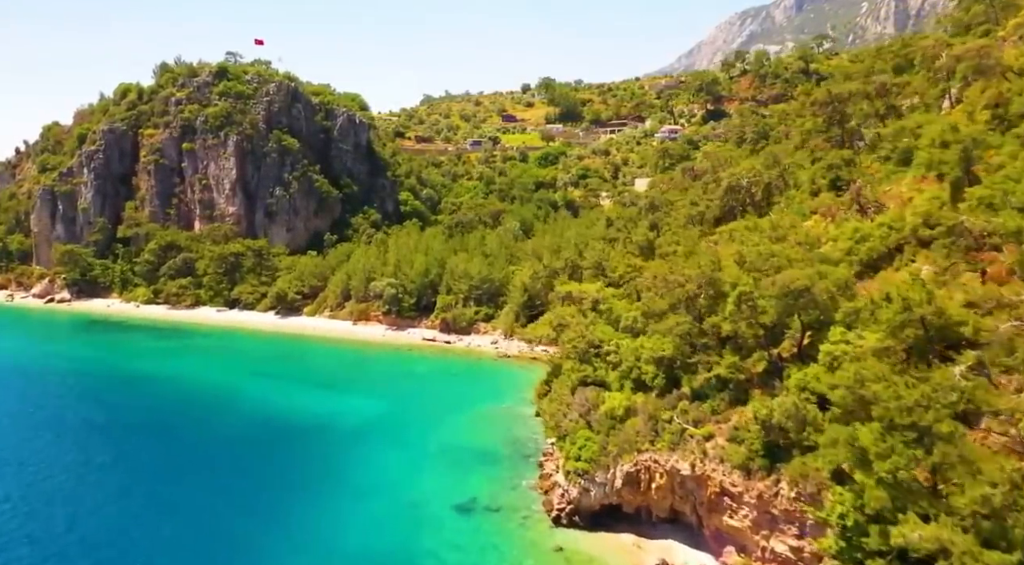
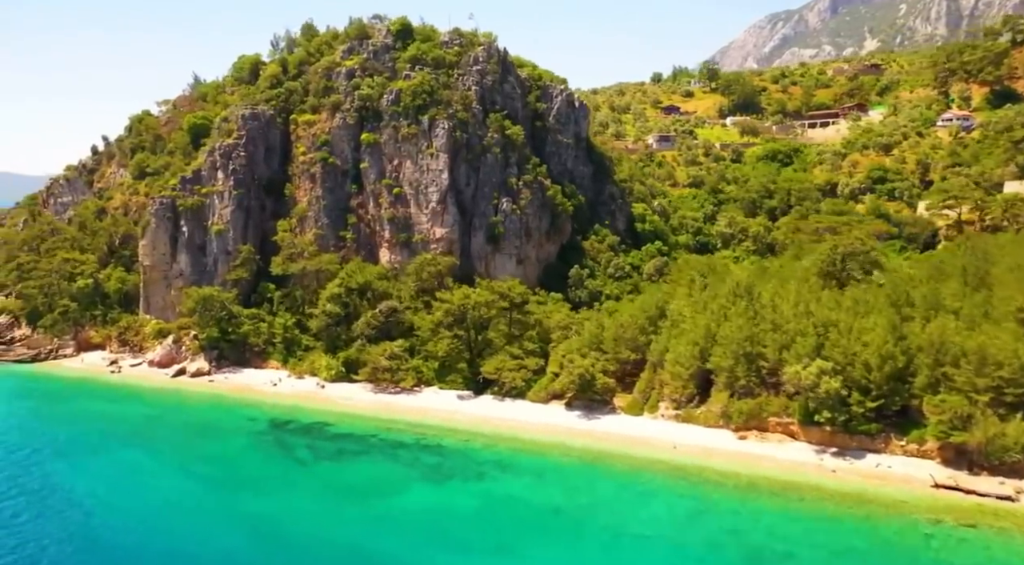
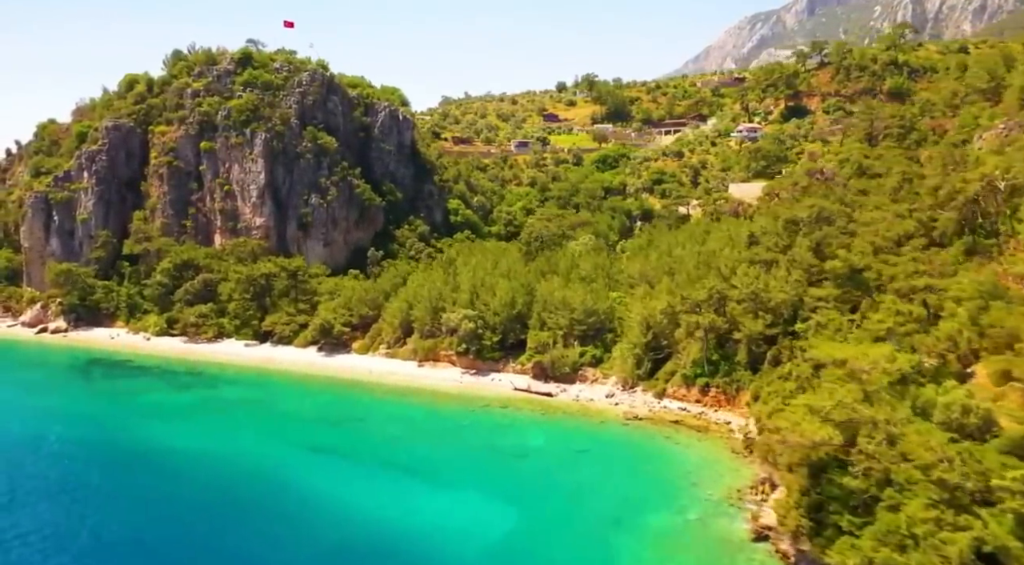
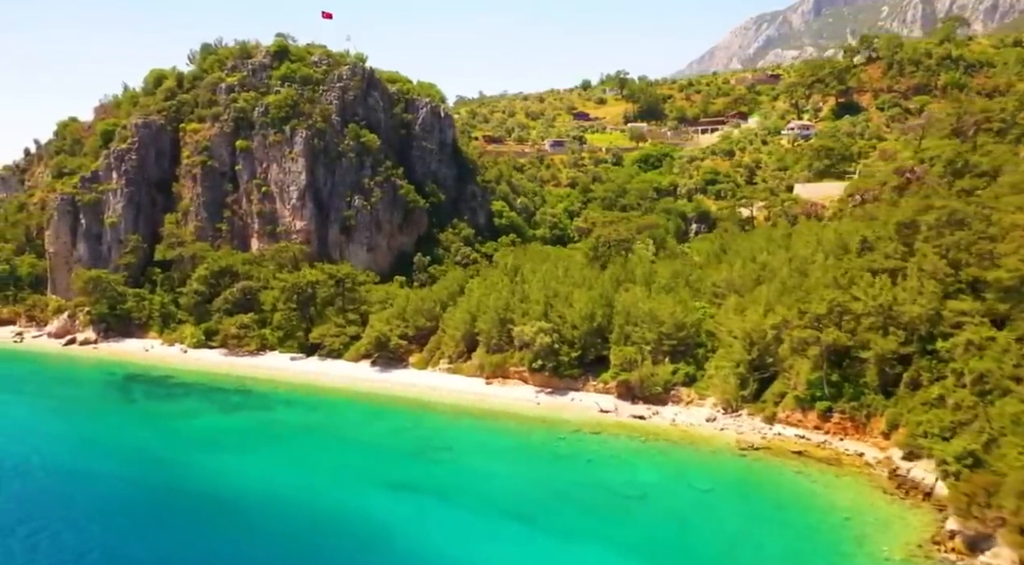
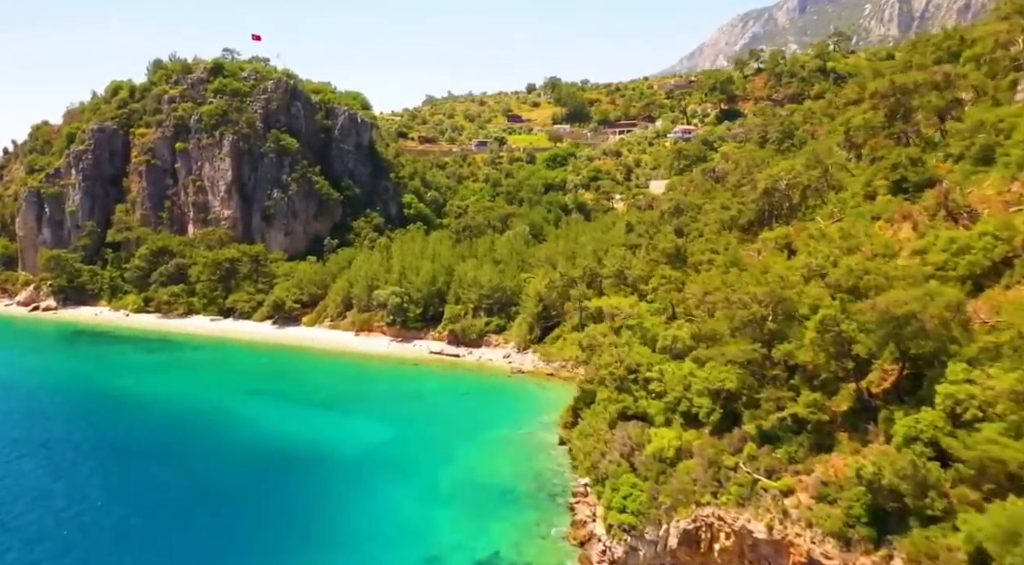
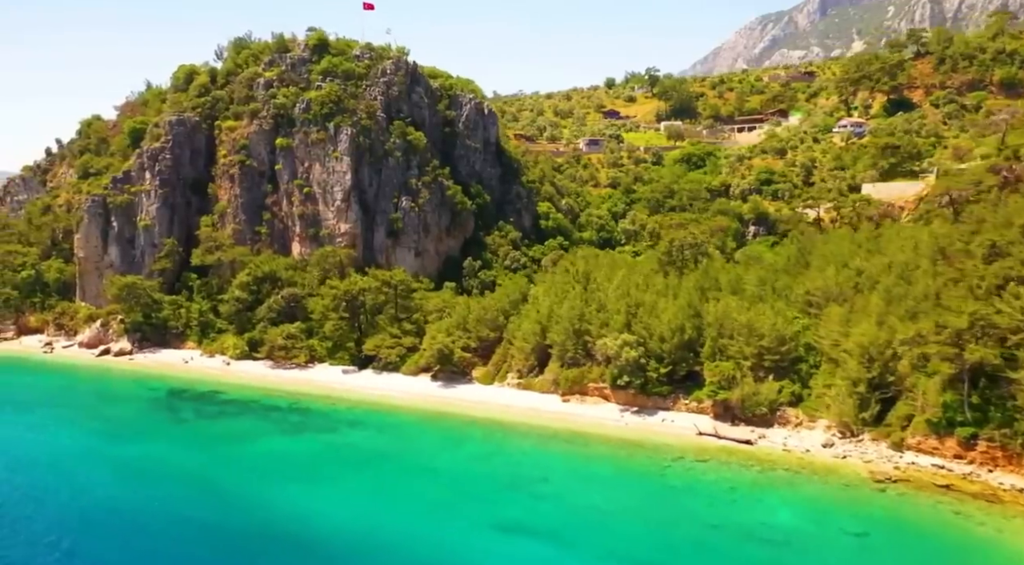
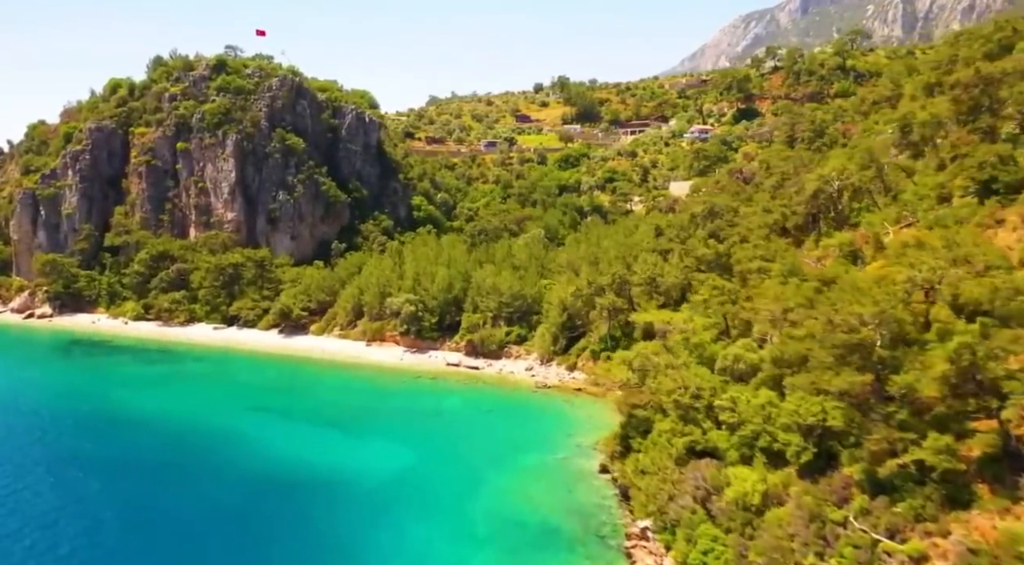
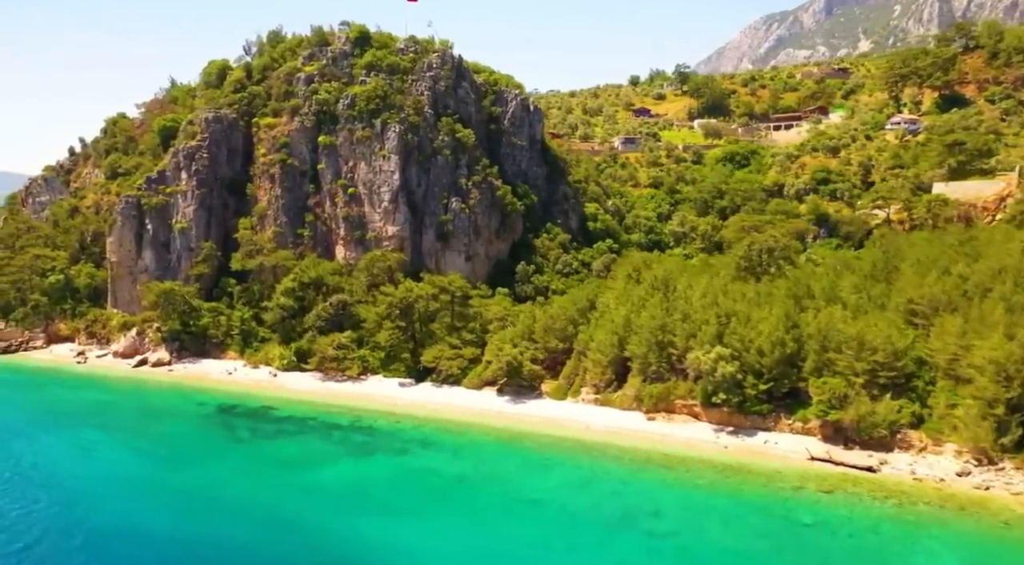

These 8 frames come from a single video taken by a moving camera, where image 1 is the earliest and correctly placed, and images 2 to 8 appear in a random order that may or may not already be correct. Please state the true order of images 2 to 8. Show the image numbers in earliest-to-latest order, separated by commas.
5, 7, 3, 4, 6, 8, 2
